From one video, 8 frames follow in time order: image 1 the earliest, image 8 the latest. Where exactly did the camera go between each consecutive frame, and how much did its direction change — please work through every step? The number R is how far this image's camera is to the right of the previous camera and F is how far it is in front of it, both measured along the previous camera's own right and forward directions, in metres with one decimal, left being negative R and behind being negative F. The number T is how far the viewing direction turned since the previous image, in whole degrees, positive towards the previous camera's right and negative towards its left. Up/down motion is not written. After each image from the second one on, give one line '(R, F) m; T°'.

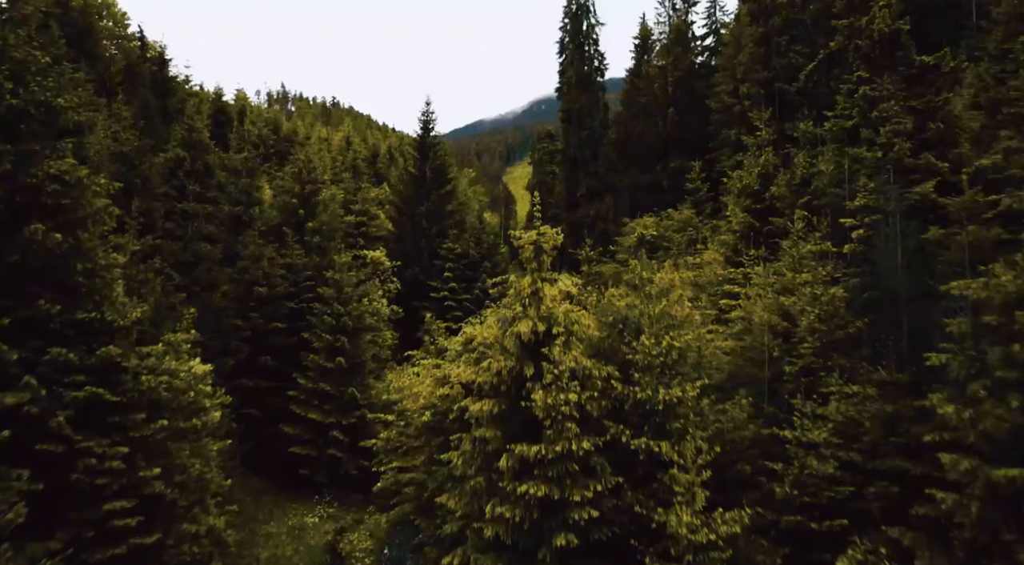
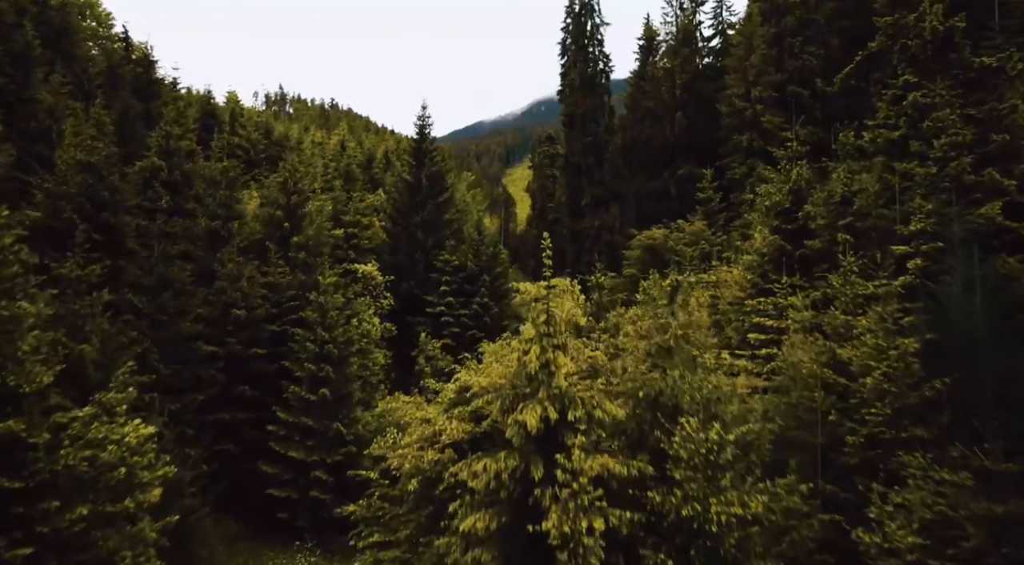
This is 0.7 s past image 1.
(0.0, +2.8) m; 0°
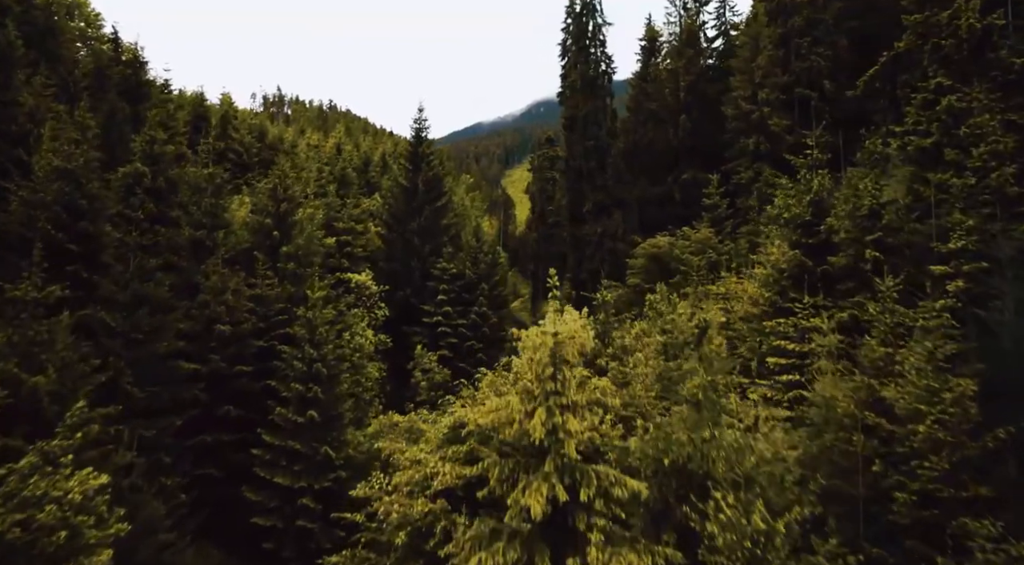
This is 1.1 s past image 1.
(0.0, +1.6) m; 0°
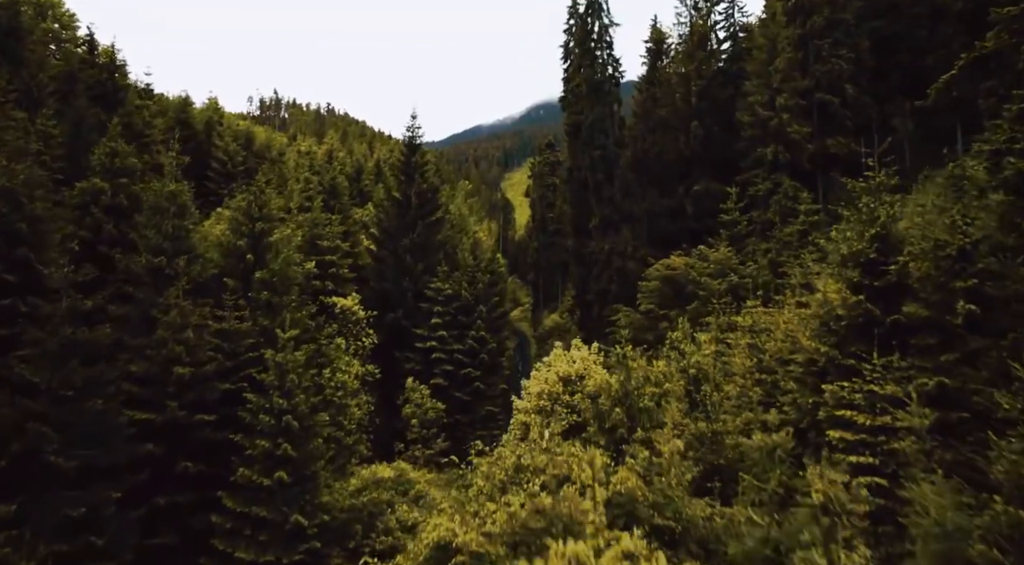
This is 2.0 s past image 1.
(0.0, +3.8) m; 0°
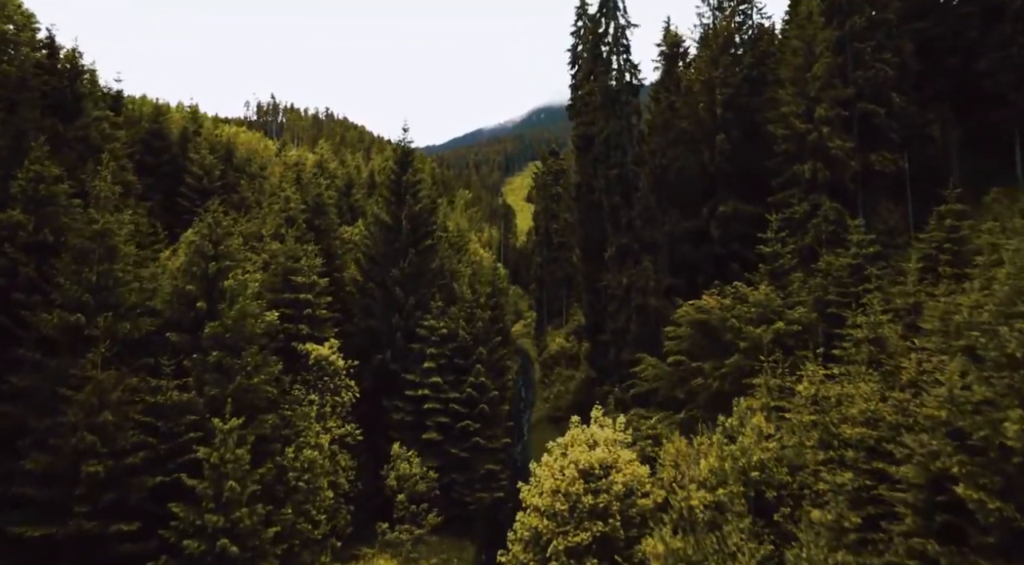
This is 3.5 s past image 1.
(-0.2, +5.8) m; 0°
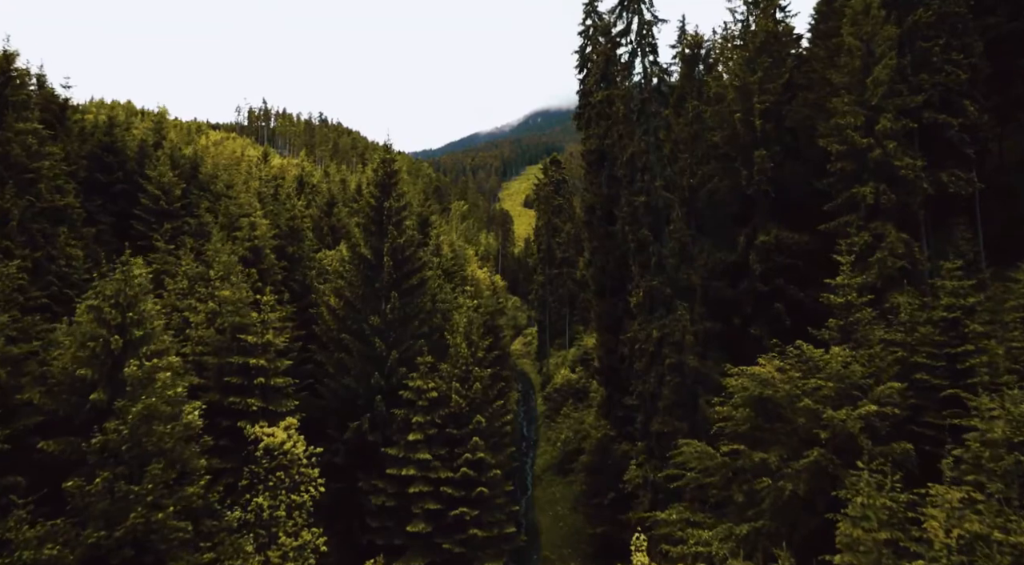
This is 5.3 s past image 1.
(-0.3, +7.3) m; 0°
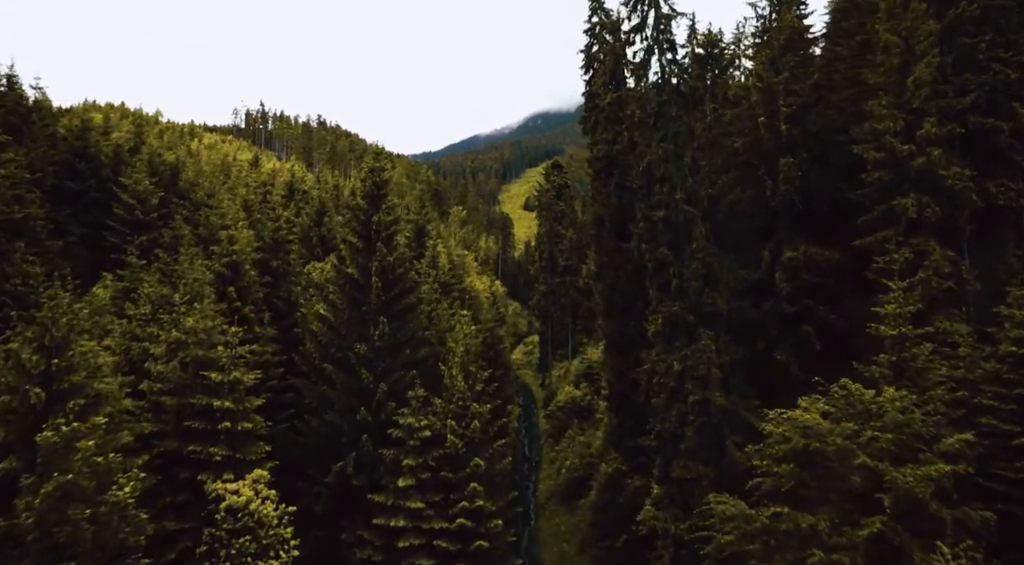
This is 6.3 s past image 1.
(-0.1, +3.6) m; 0°
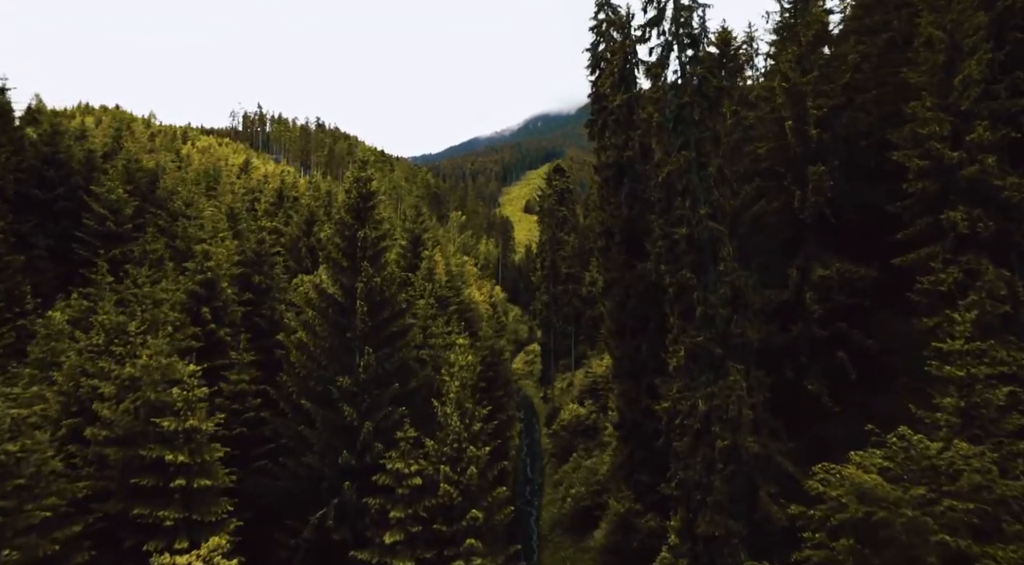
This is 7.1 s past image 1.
(-0.1, +3.5) m; 0°
